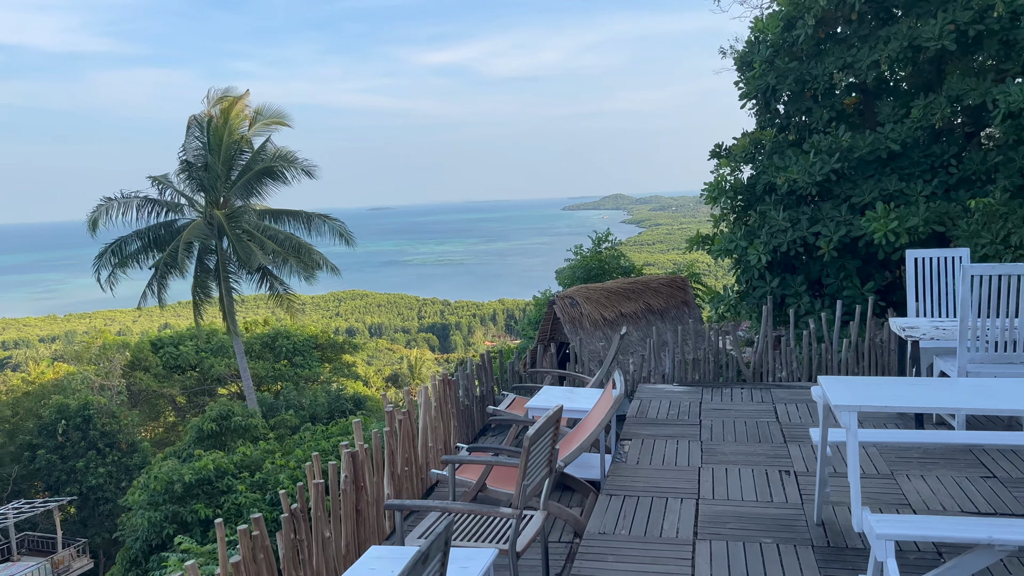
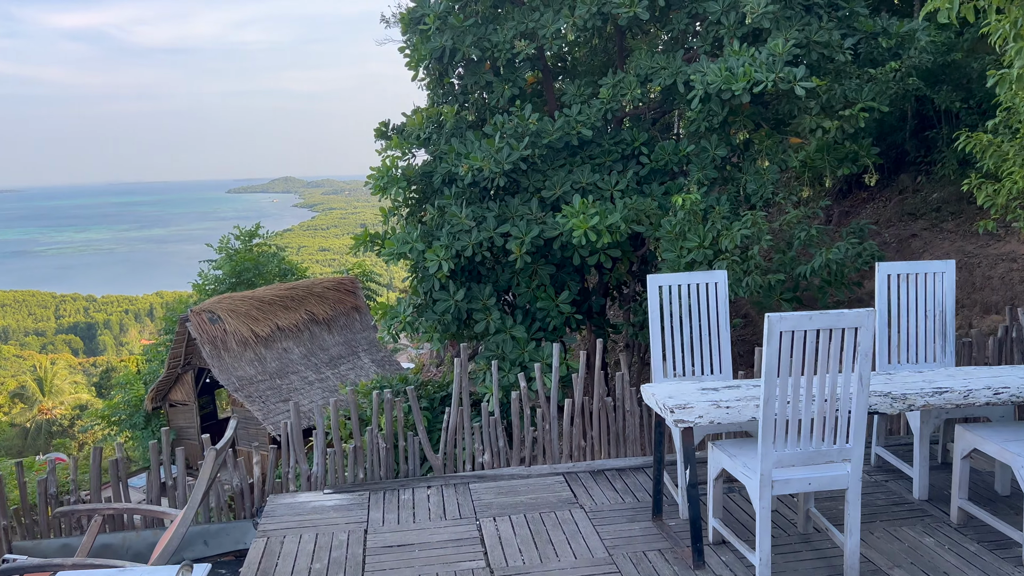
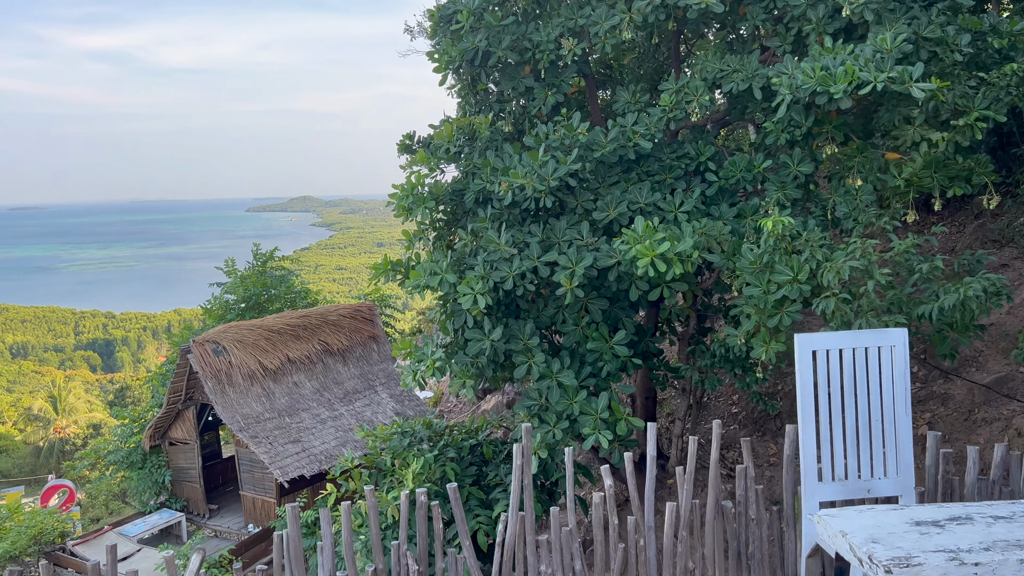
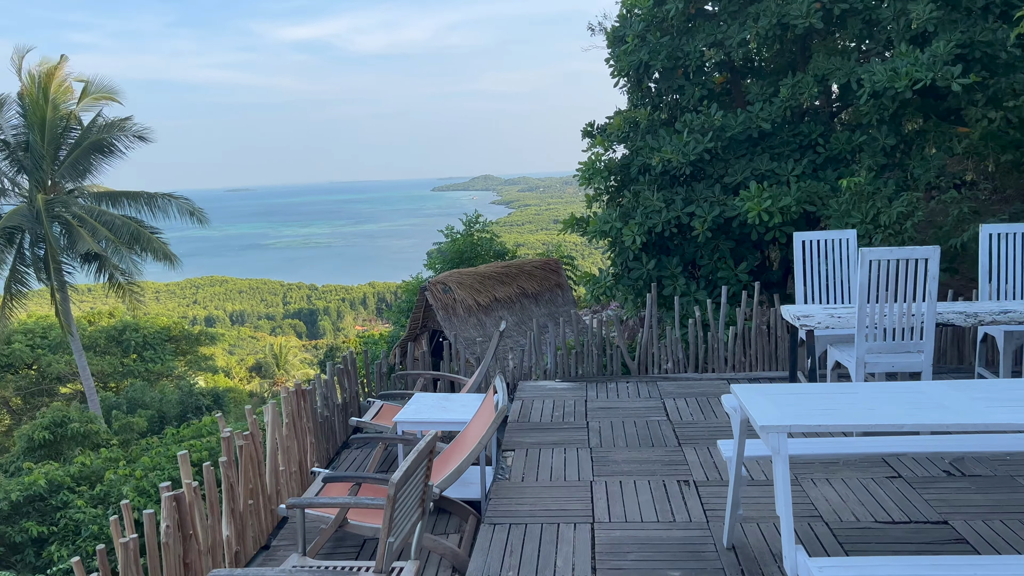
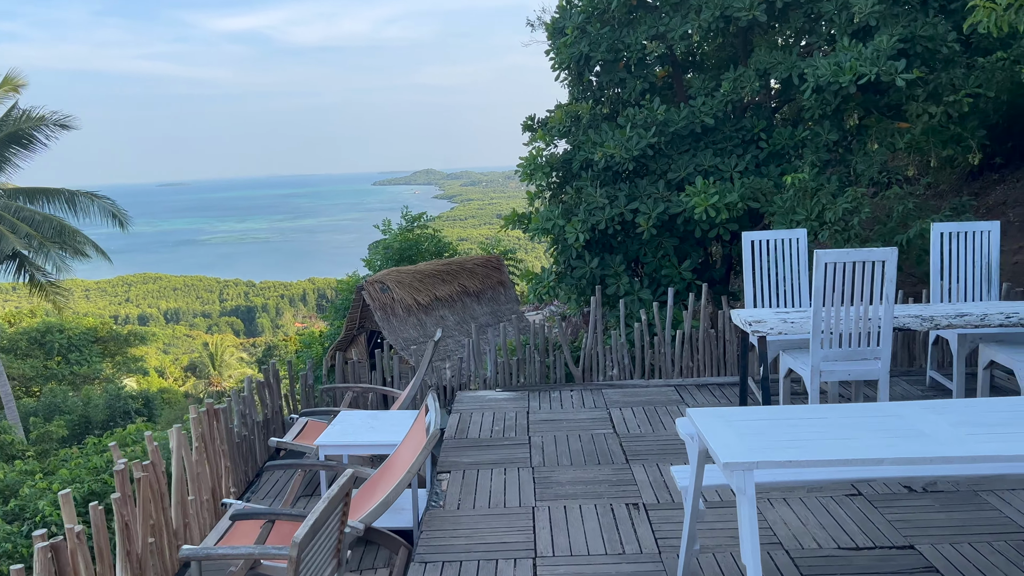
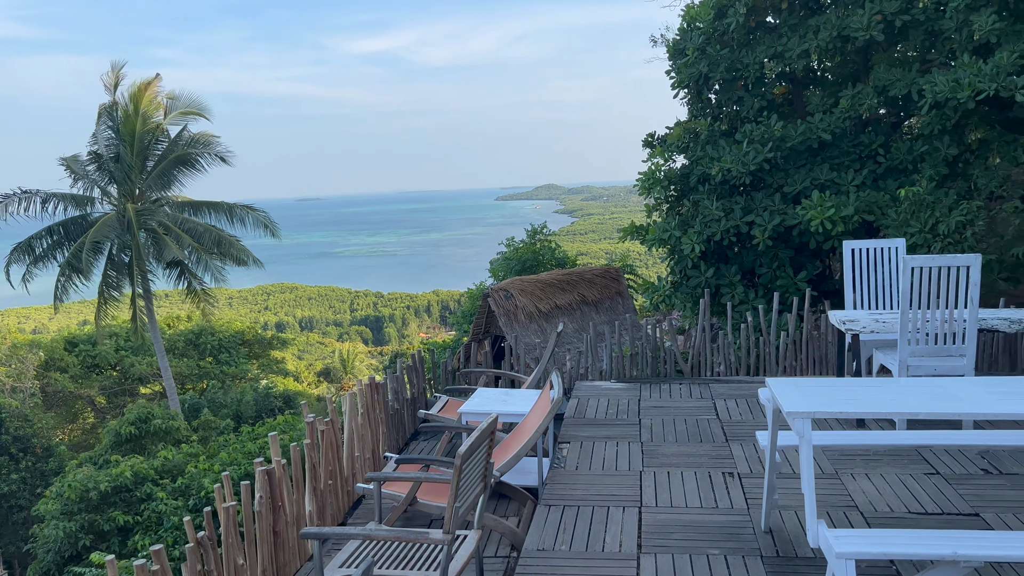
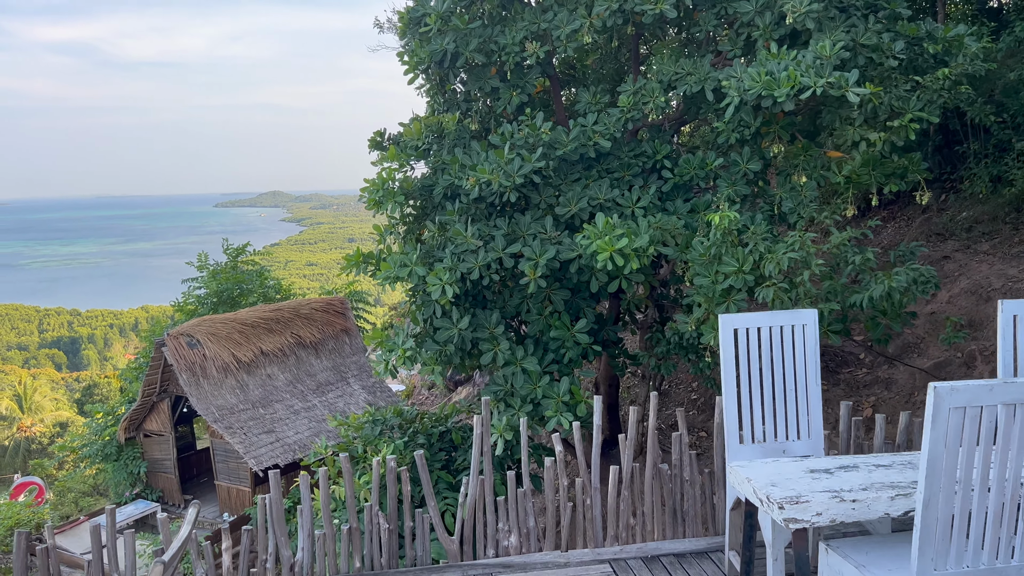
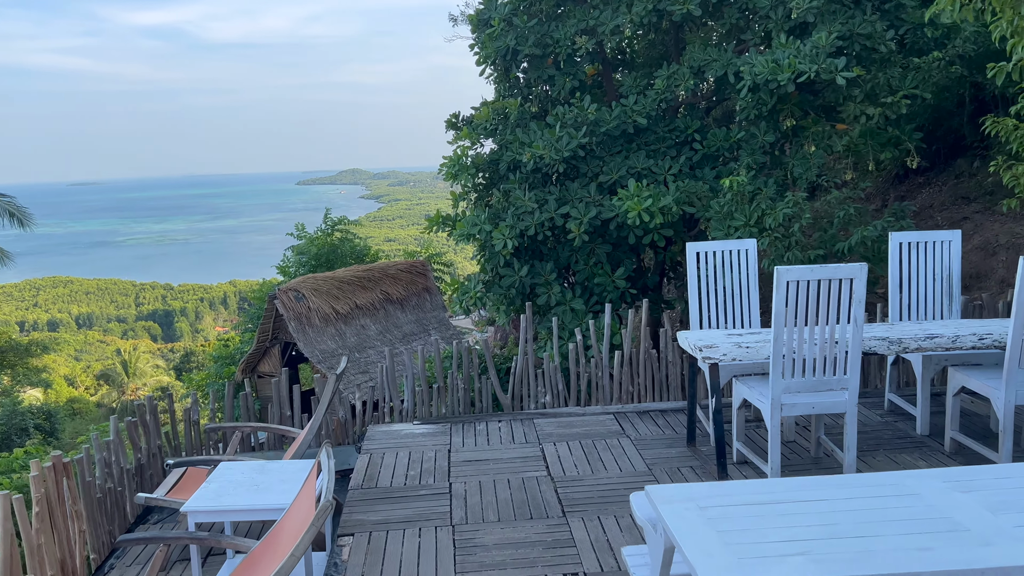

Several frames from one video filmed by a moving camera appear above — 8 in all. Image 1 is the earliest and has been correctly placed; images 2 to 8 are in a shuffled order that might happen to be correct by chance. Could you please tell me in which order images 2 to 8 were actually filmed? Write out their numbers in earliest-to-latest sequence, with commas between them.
6, 4, 5, 8, 2, 7, 3
